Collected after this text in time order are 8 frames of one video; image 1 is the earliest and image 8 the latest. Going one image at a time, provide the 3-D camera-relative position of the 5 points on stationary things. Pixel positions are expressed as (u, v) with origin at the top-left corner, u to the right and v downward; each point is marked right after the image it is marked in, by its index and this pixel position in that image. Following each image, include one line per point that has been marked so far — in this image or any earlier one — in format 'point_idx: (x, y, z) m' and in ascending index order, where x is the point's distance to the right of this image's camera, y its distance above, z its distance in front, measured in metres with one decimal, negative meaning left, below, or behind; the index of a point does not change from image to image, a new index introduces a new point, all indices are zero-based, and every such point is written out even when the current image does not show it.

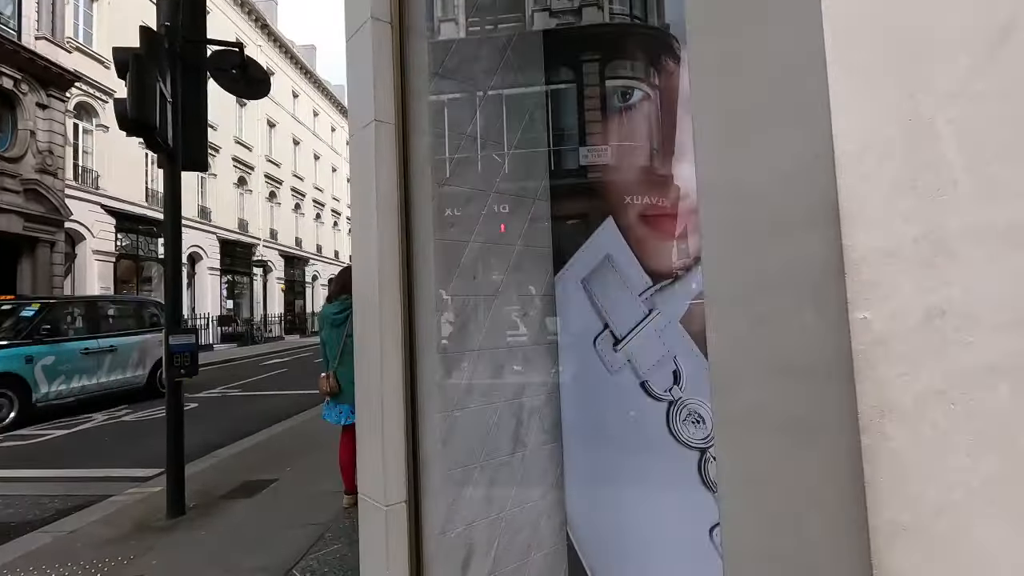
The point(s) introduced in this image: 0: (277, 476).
0: (-2.5, -2.0, +5.7) m
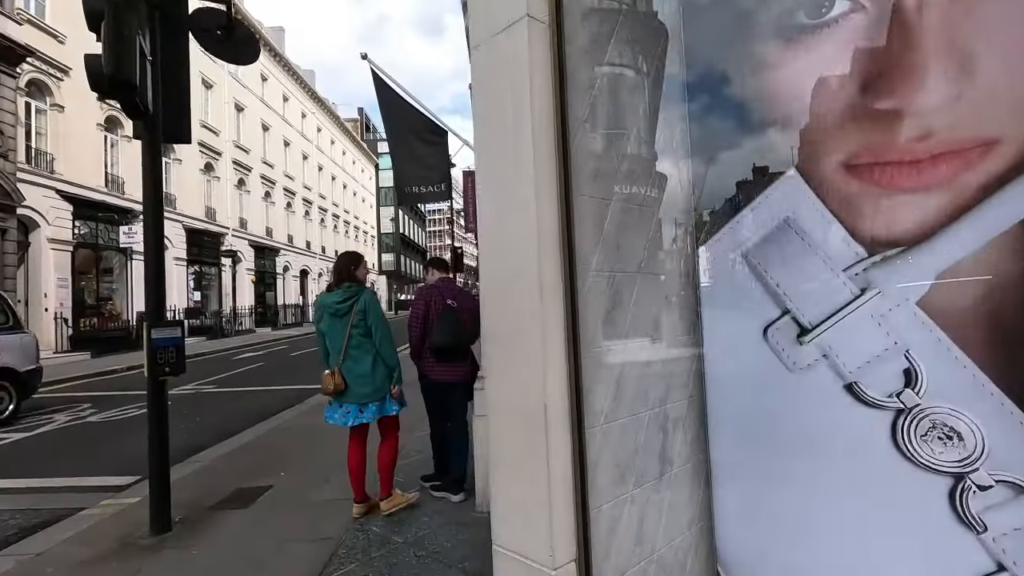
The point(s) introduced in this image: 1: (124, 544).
0: (-2.3, -1.9, +5.2) m
1: (-2.9, -1.9, +3.9) m
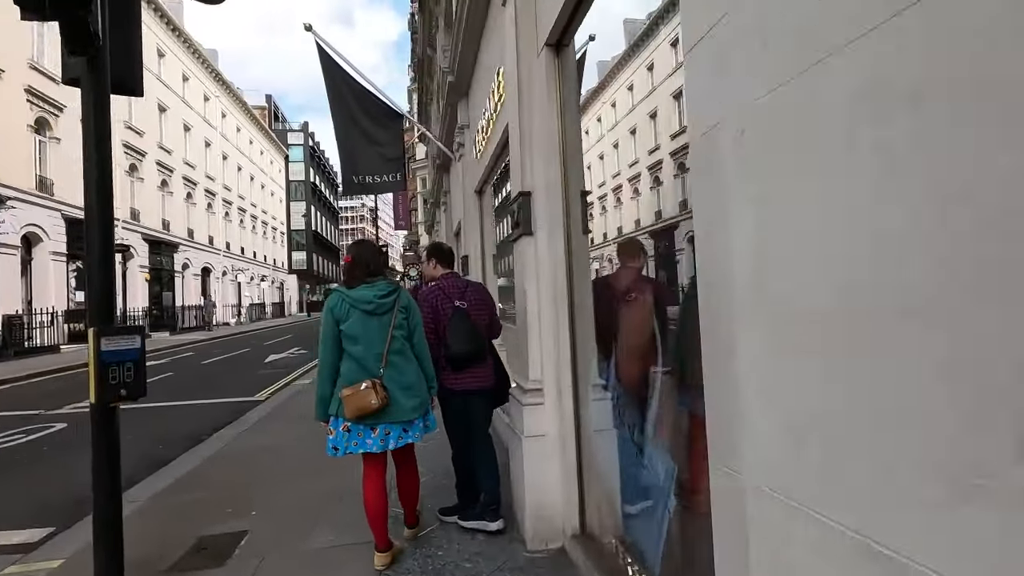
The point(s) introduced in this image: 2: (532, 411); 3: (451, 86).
0: (-2.1, -1.9, +4.2) m
1: (-2.4, -1.9, +2.8) m
2: (+0.1, -0.8, +3.5) m
3: (-0.9, +3.0, +8.0) m
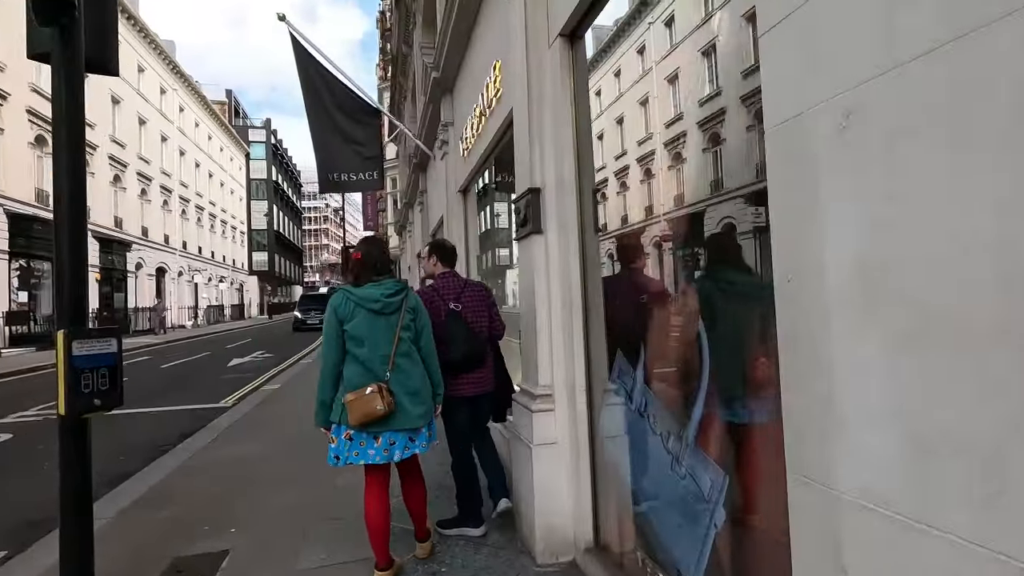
0: (-2.1, -1.8, +3.8) m
1: (-2.3, -1.8, +2.5) m
2: (+0.2, -0.8, +3.4) m
3: (-1.1, +3.0, +7.8) m
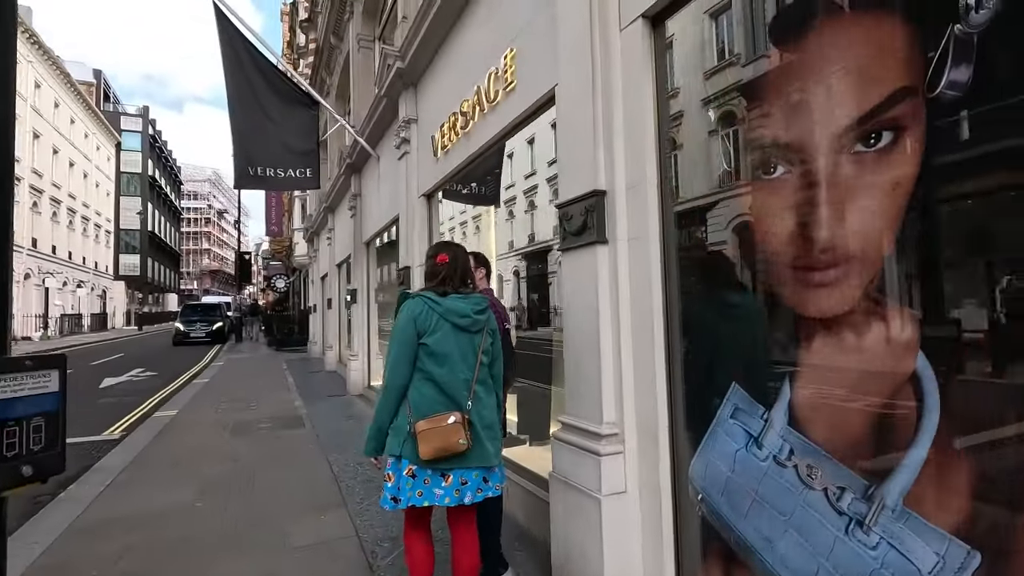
0: (-1.8, -1.9, +2.8) m
1: (-1.8, -1.9, +1.5) m
2: (+0.5, -0.9, +2.8) m
3: (-1.5, +2.8, +7.0) m
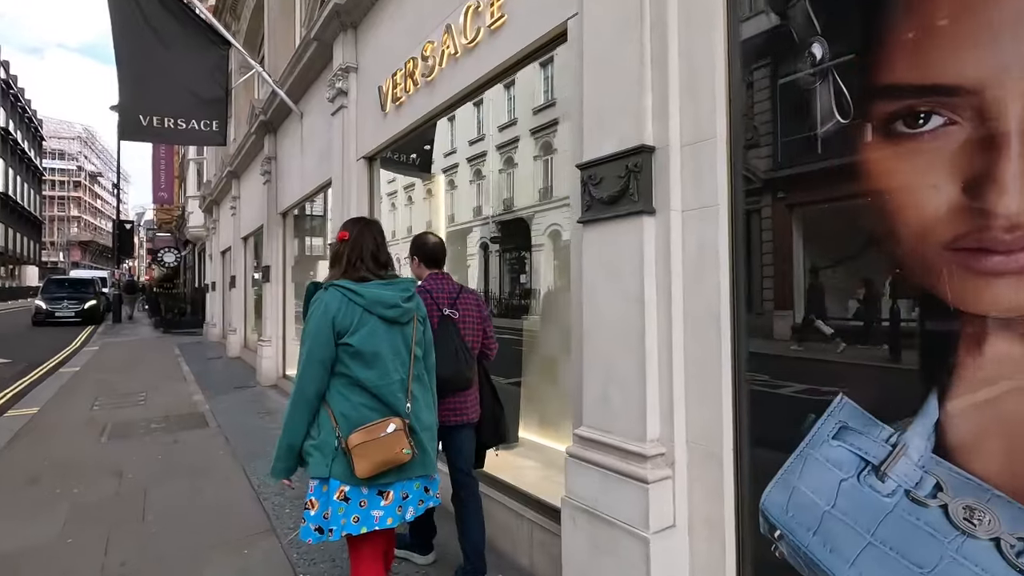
0: (-1.7, -1.8, +1.9) m
1: (-1.4, -1.8, +0.6) m
2: (+0.6, -0.9, +2.3) m
3: (-2.0, +3.1, +5.9) m
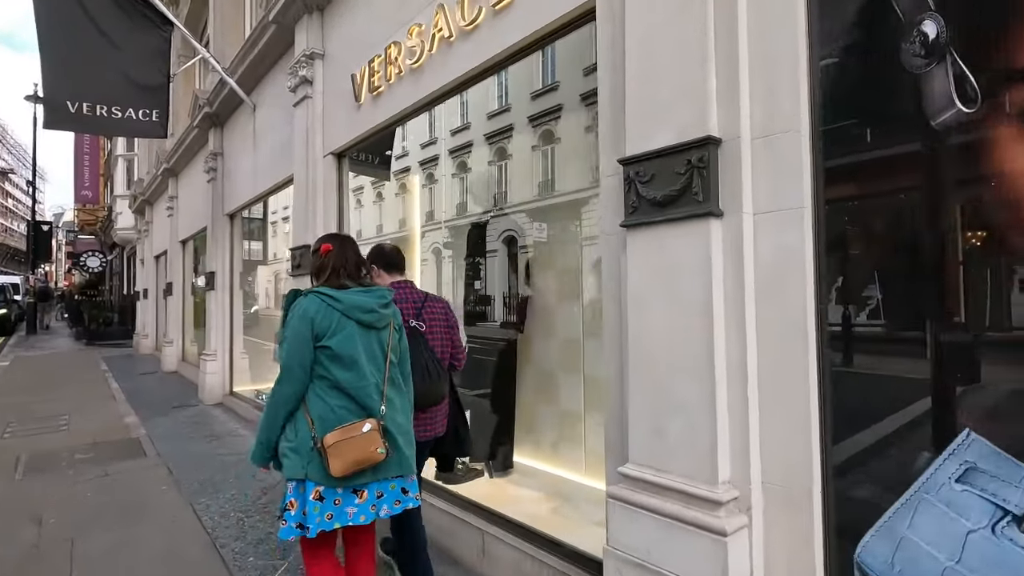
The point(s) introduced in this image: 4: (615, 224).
0: (-1.5, -1.8, +1.3) m
1: (-1.1, -1.8, 0.0) m
2: (+0.8, -0.9, +1.9) m
3: (-2.2, +3.0, +5.4) m
4: (+0.5, +0.3, +2.5) m
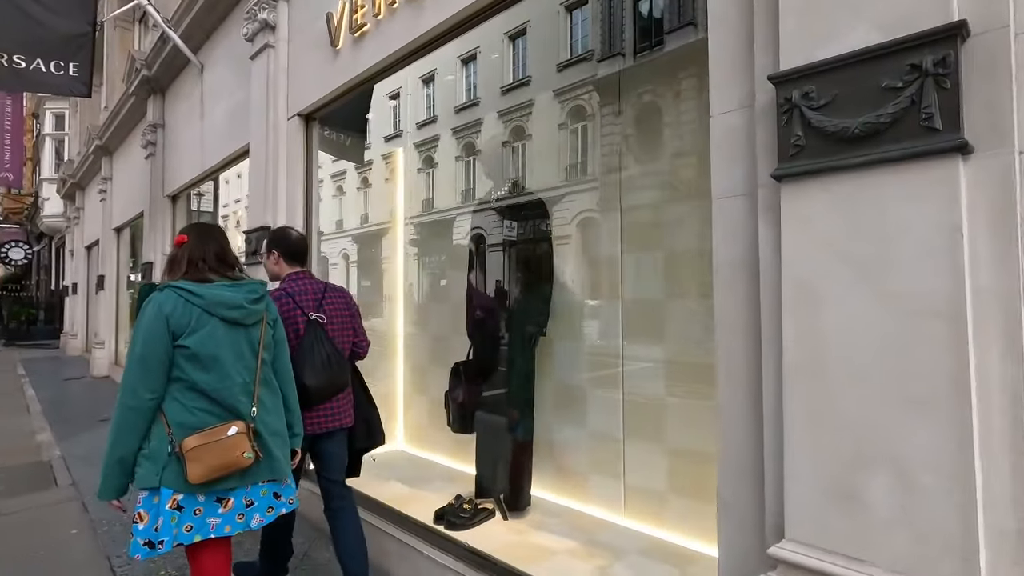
0: (-1.2, -1.8, +0.4) m
1: (-0.7, -1.8, -0.9) m
2: (+1.1, -0.9, +1.1) m
3: (-2.1, +3.1, +4.4) m
4: (+0.7, +0.3, +1.7) m
